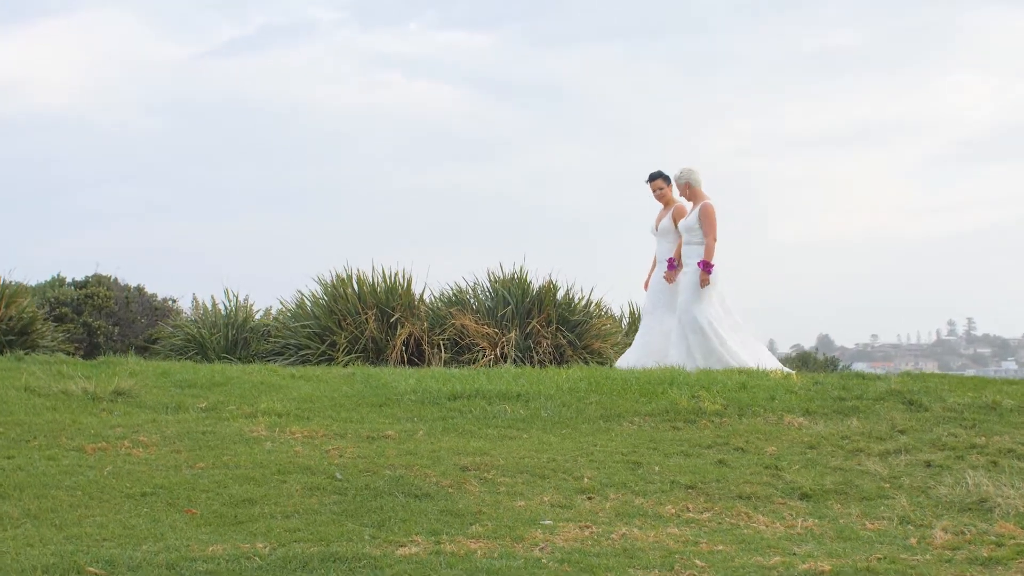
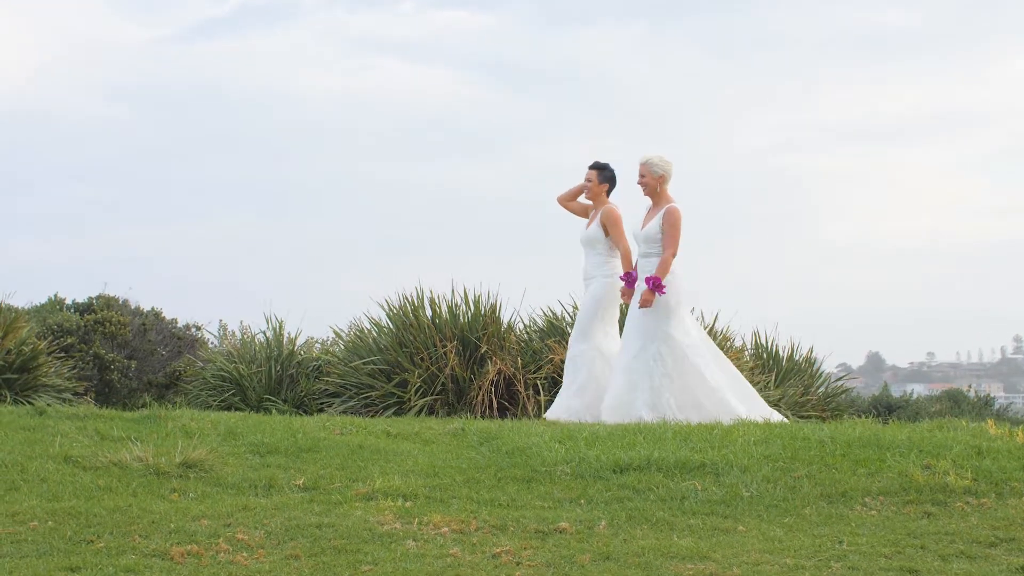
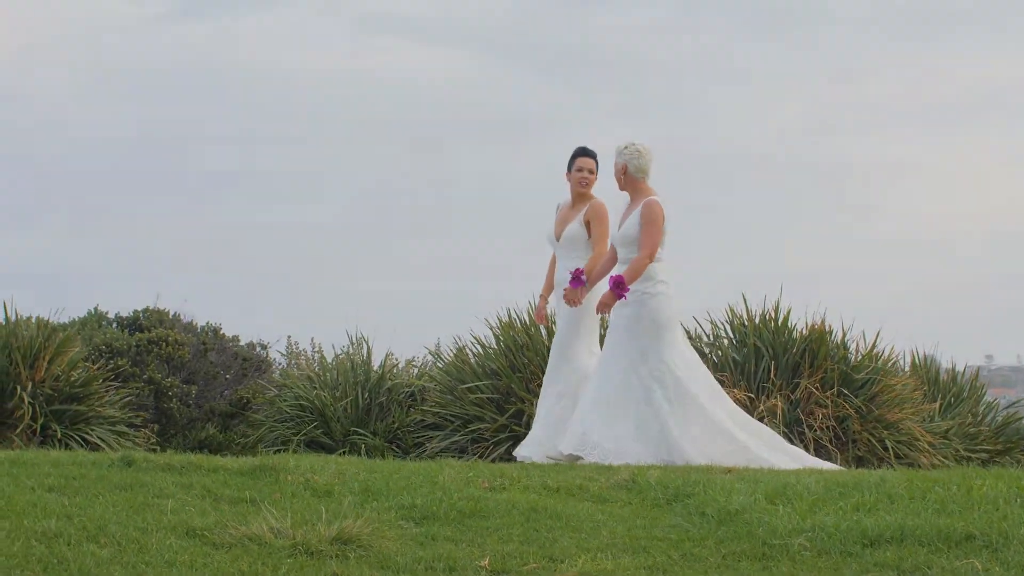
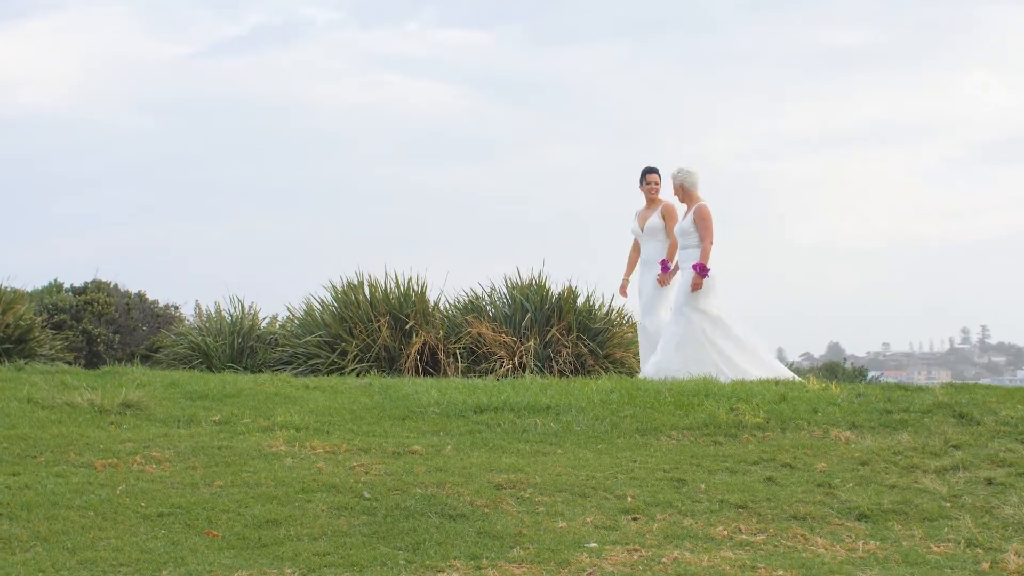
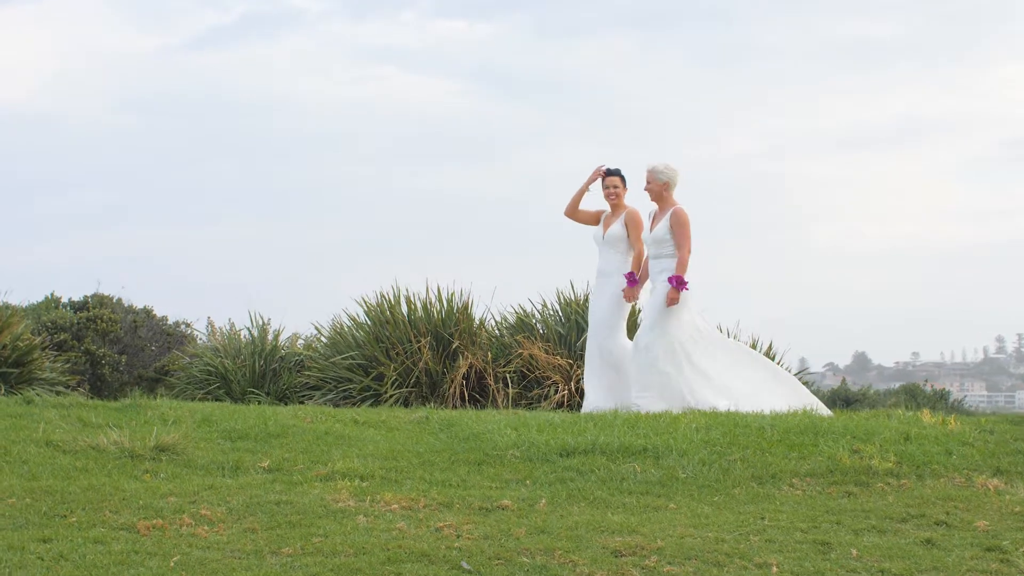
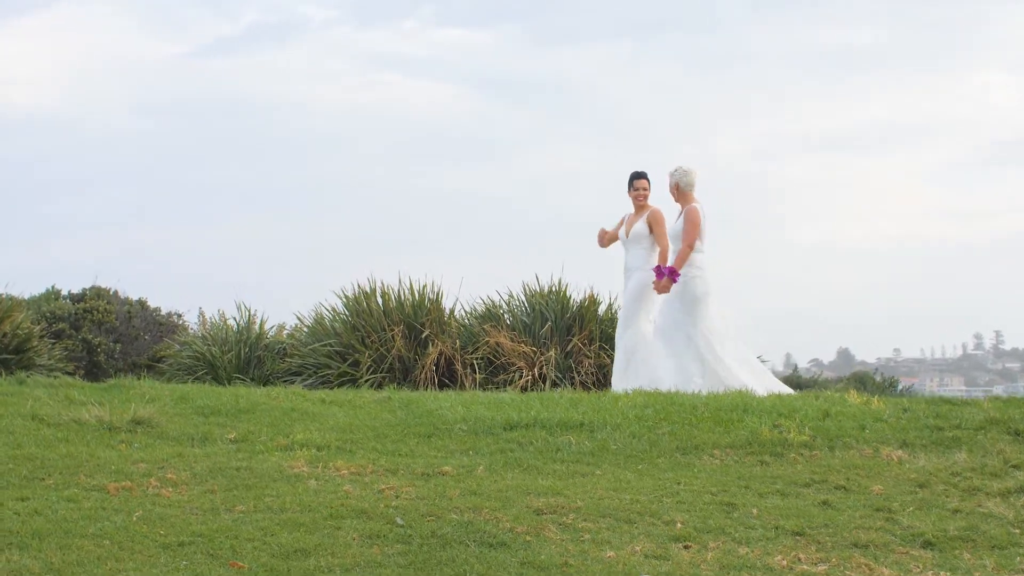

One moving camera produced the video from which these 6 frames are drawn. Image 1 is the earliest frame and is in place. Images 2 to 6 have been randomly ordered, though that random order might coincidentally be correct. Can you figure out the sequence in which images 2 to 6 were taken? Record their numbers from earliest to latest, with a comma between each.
4, 6, 5, 2, 3
